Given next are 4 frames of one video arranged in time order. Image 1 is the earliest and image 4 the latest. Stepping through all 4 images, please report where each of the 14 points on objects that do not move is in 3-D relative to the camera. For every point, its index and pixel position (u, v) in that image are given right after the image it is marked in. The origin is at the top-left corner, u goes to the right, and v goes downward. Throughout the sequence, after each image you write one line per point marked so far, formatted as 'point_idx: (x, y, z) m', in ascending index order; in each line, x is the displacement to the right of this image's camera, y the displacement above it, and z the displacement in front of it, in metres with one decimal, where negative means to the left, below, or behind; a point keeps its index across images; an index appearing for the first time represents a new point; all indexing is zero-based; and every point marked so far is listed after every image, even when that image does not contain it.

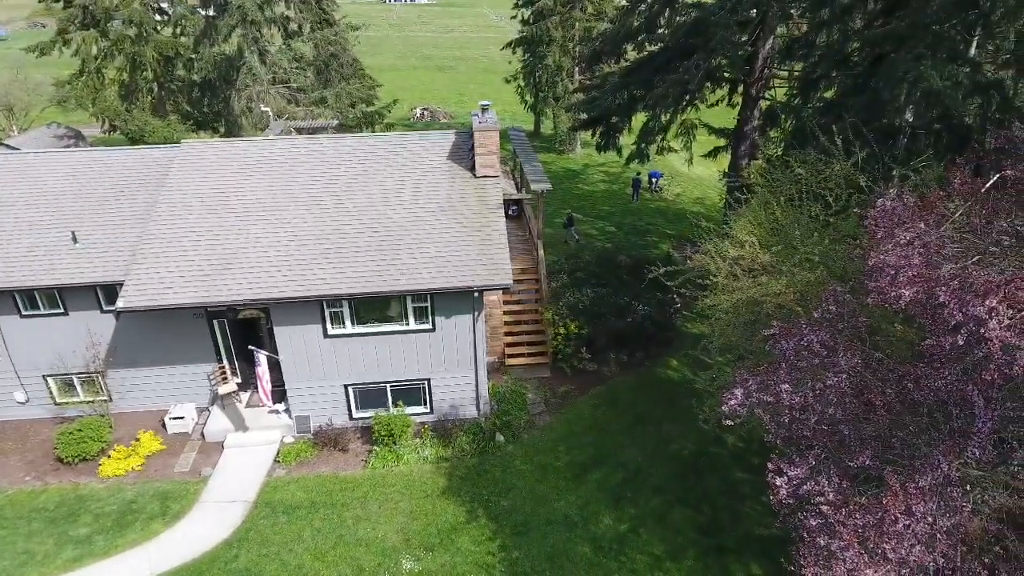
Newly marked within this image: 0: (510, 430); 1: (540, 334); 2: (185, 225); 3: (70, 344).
0: (0.0, -3.3, +14.4) m
1: (+0.8, -1.3, +17.0) m
2: (-7.3, +1.4, +13.9) m
3: (-10.2, -1.3, +14.4) m
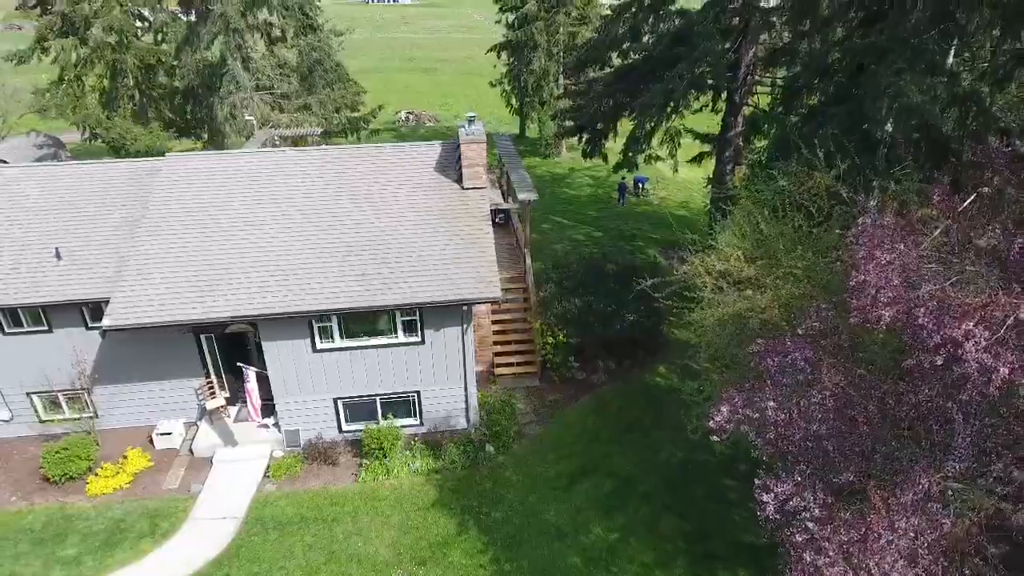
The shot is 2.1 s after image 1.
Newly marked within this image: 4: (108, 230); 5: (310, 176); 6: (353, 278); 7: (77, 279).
0: (-0.3, -3.6, +14.5) m
1: (+0.5, -1.5, +17.1) m
2: (-7.6, +1.0, +13.8) m
3: (-10.5, -1.7, +14.2) m
4: (-9.3, +1.3, +14.3) m
5: (-4.9, +2.7, +15.2) m
6: (-3.4, +0.2, +13.3) m
7: (-9.4, +0.2, +13.5) m
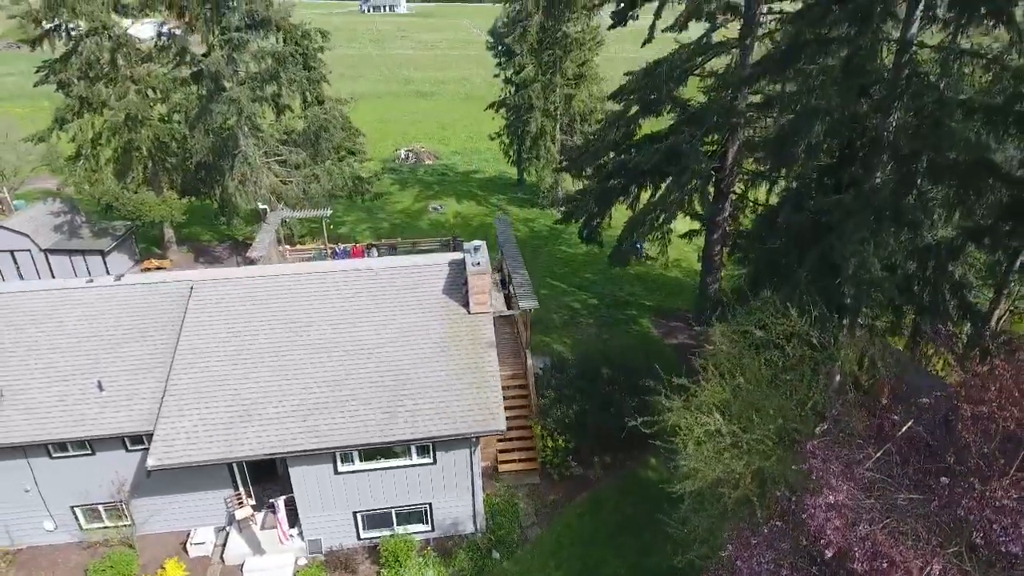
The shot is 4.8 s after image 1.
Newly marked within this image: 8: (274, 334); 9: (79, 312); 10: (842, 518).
0: (-0.2, -6.6, +15.9) m
1: (+0.5, -4.5, +18.5) m
2: (-7.5, -2.1, +15.1) m
3: (-10.4, -4.8, +15.5) m
4: (-9.3, -1.8, +15.6) m
5: (-4.9, -0.3, +16.5) m
6: (-3.3, -2.9, +14.7) m
7: (-9.3, -2.9, +14.8) m
8: (-6.1, -1.2, +15.8) m
9: (-11.3, -0.6, +16.3) m
10: (+4.5, -3.0, +8.3) m
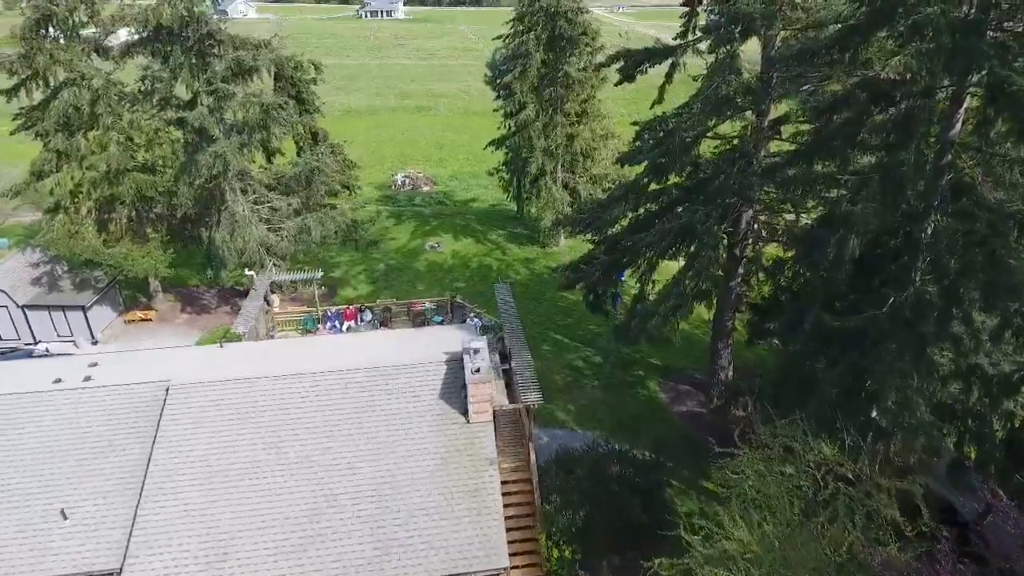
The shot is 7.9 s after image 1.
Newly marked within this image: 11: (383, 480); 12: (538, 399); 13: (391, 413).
0: (-0.1, -9.2, +14.6) m
1: (+0.6, -7.1, +17.2) m
2: (-7.4, -4.6, +13.8) m
3: (-10.3, -7.3, +14.2) m
4: (-9.2, -4.3, +14.3) m
5: (-4.8, -2.9, +15.2) m
6: (-3.2, -5.4, +13.4) m
7: (-9.3, -5.5, +13.5) m
8: (-6.0, -3.7, +14.5) m
9: (-11.3, -3.2, +15.0) m
10: (+4.6, -5.6, +7.1) m
11: (-2.9, -4.4, +14.2) m
12: (+0.8, -3.1, +17.1) m
13: (-2.9, -3.0, +15.1) m
